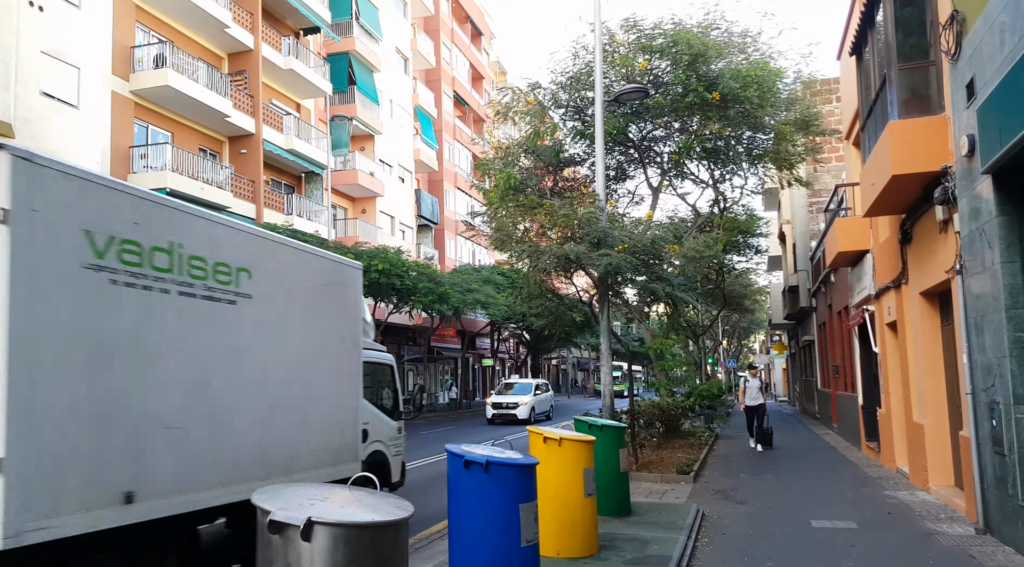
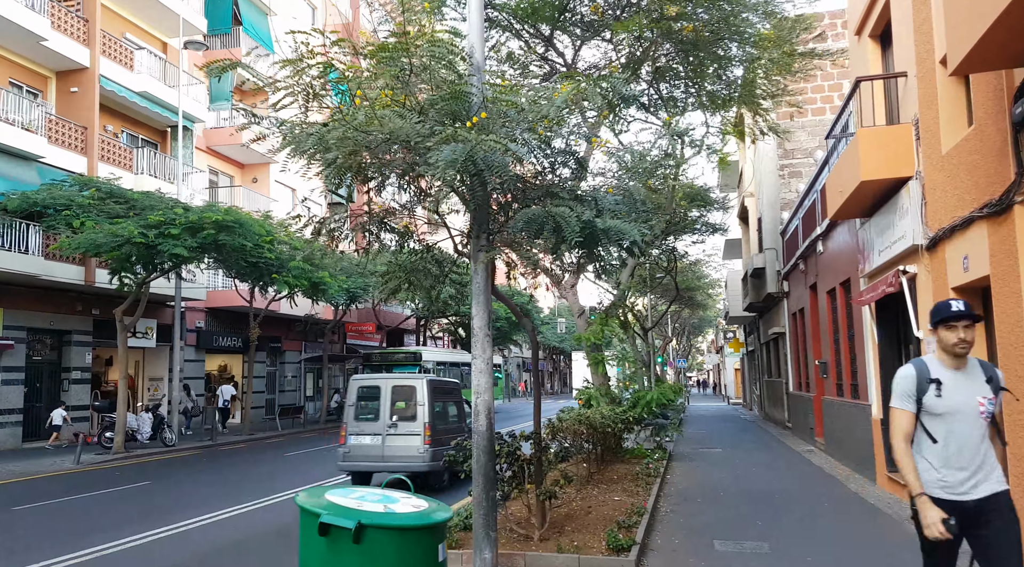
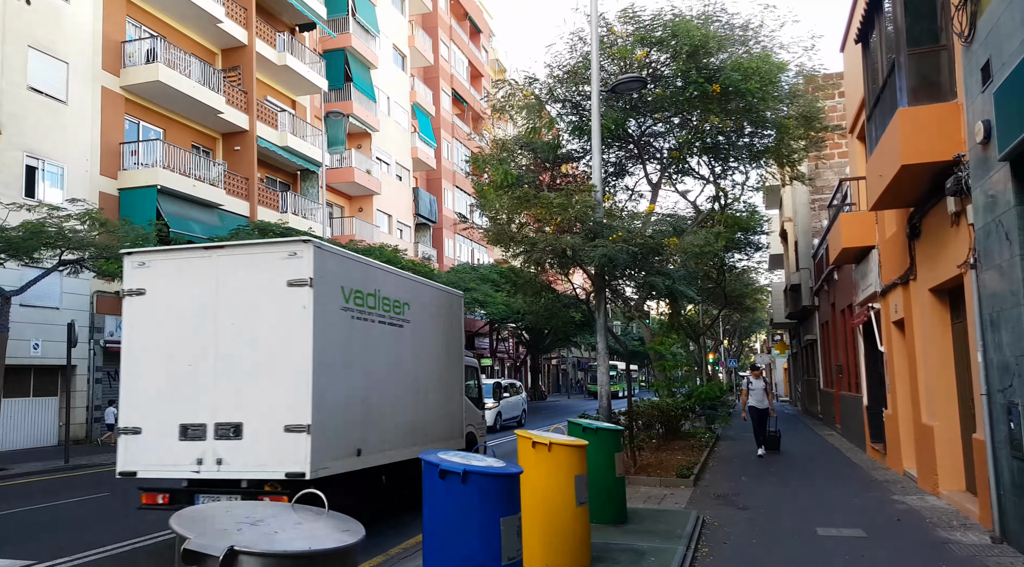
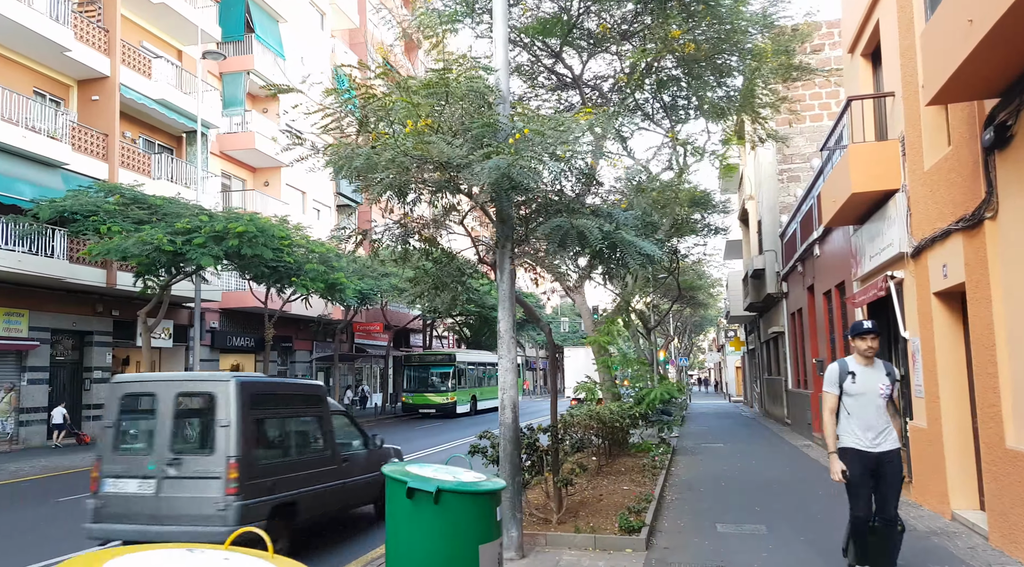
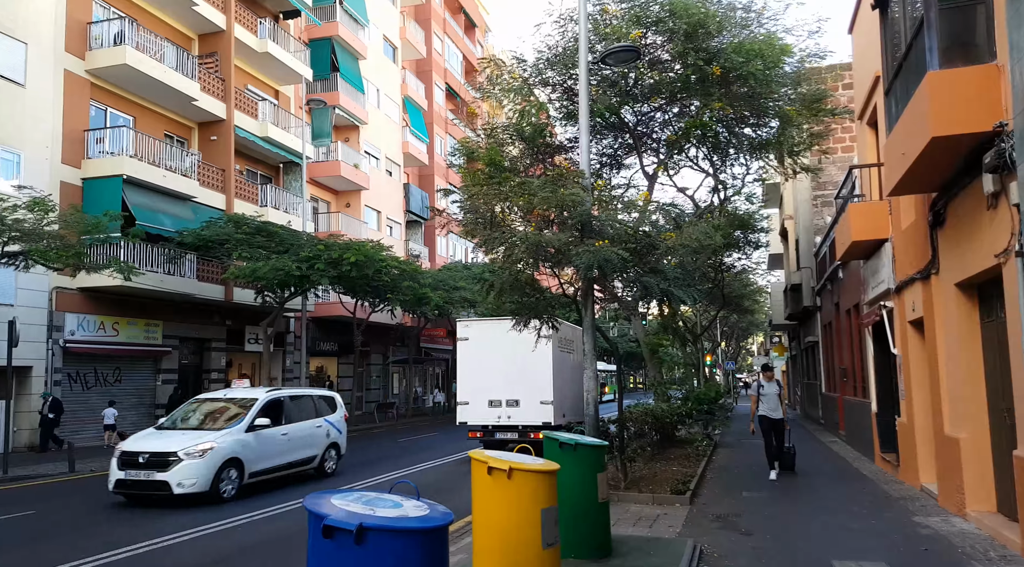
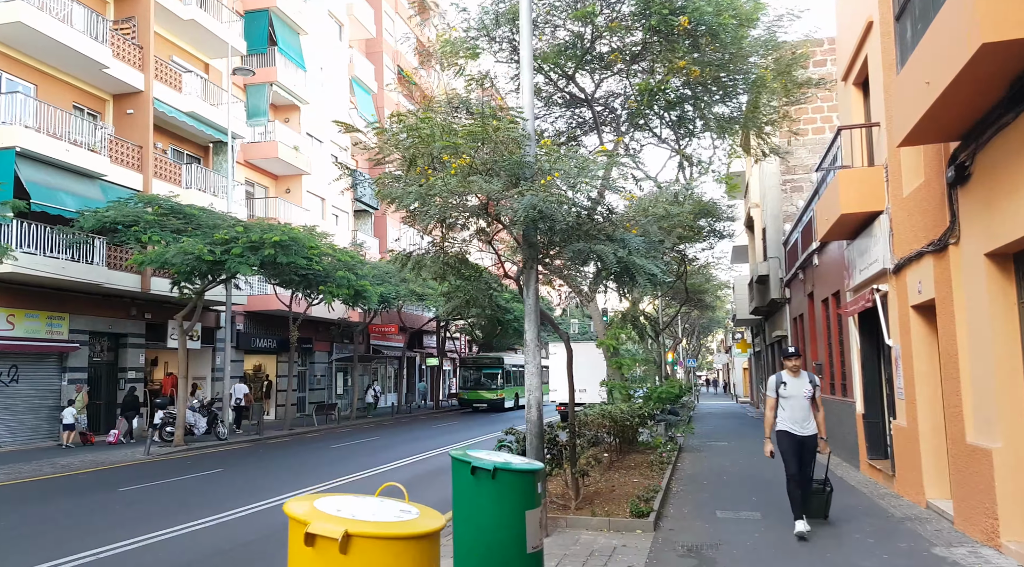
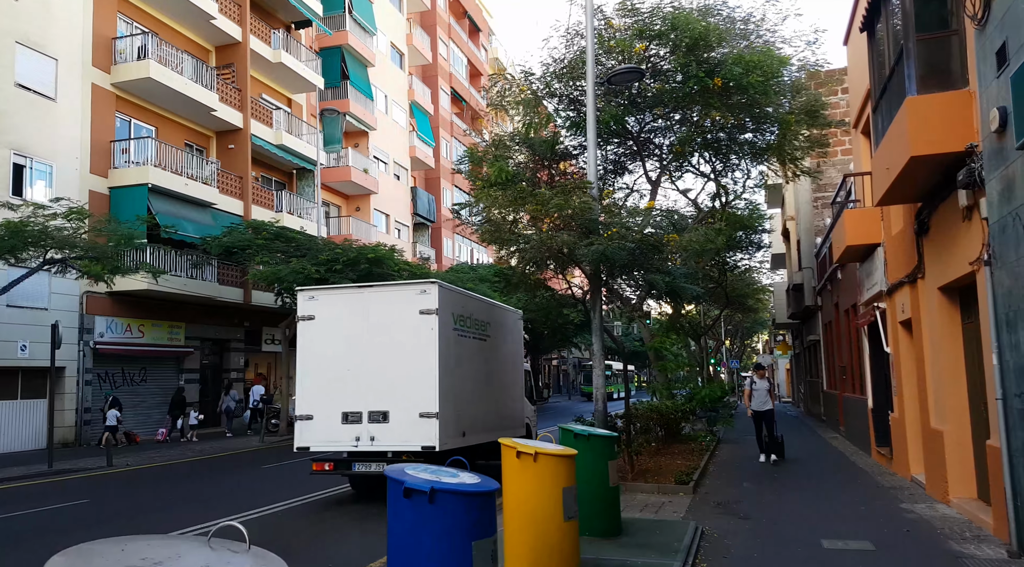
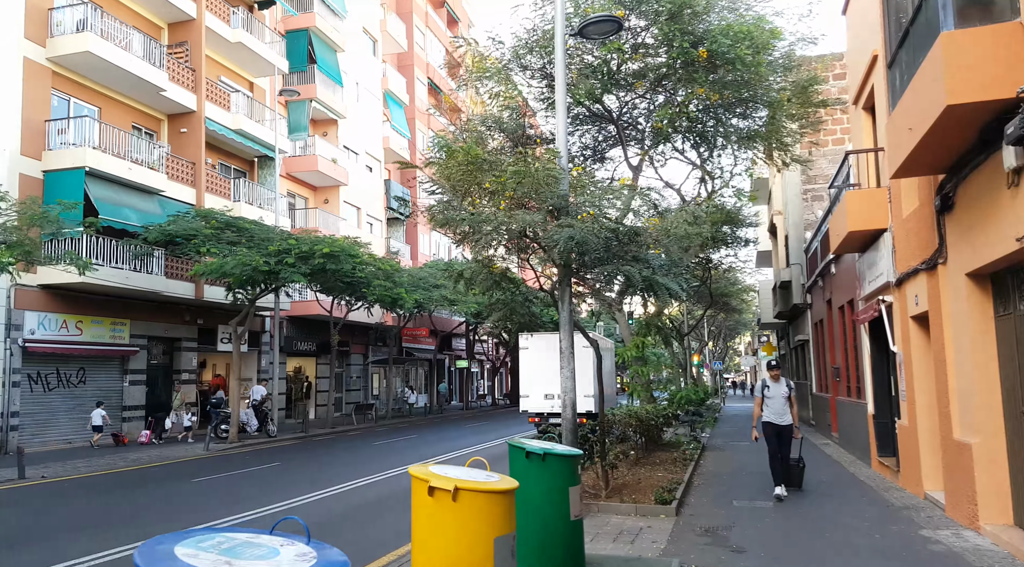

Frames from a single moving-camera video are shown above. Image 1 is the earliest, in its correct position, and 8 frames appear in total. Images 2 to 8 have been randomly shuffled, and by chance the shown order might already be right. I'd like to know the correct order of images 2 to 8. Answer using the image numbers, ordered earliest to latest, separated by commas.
3, 7, 5, 8, 6, 4, 2
